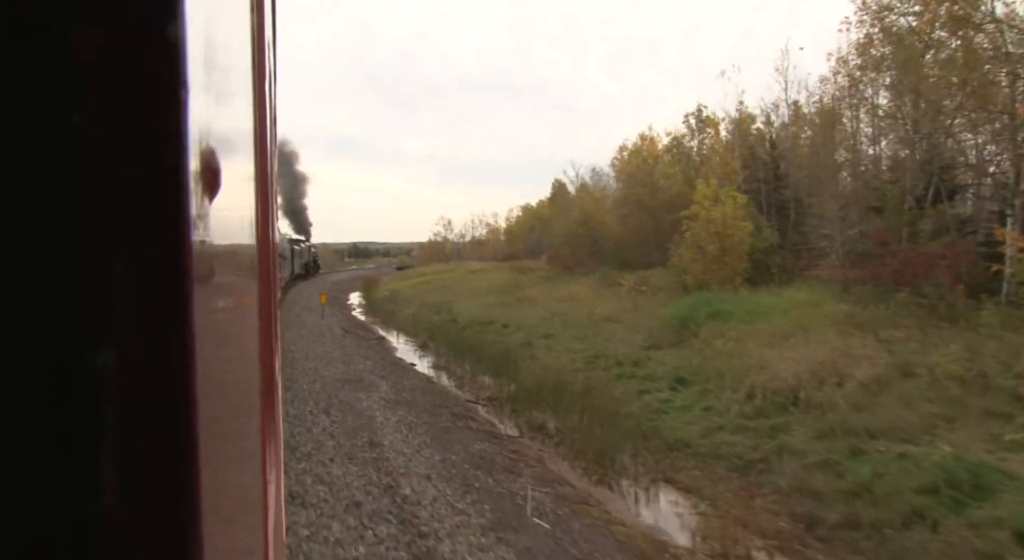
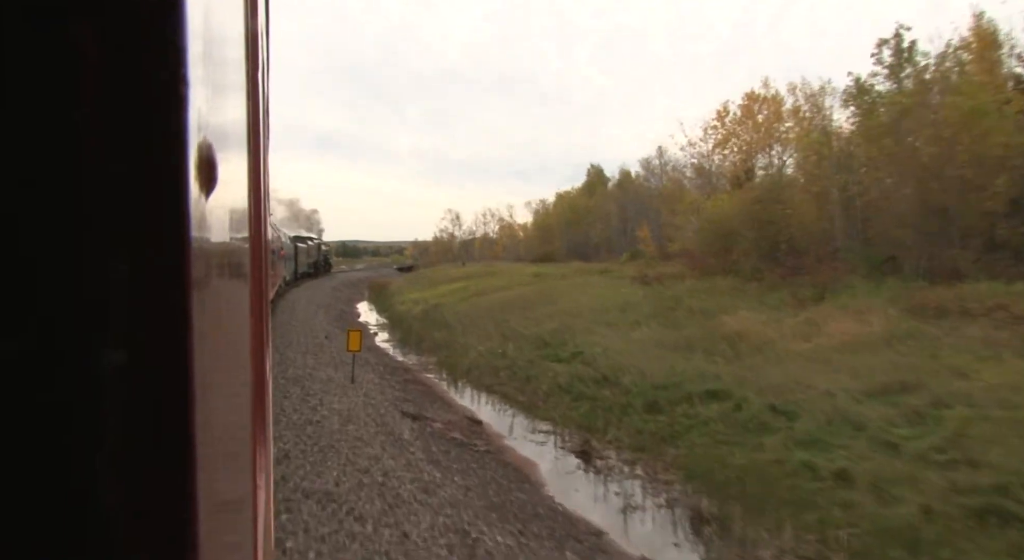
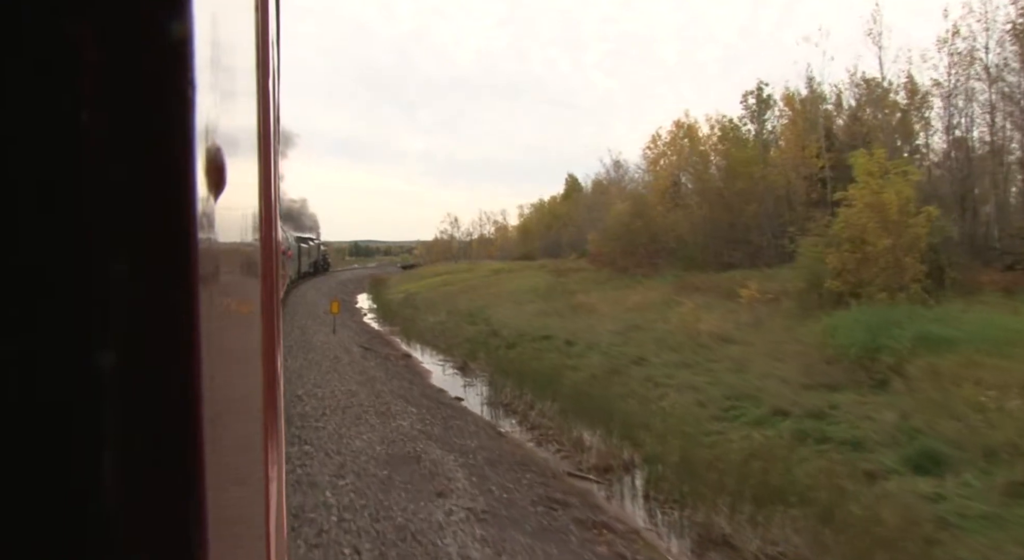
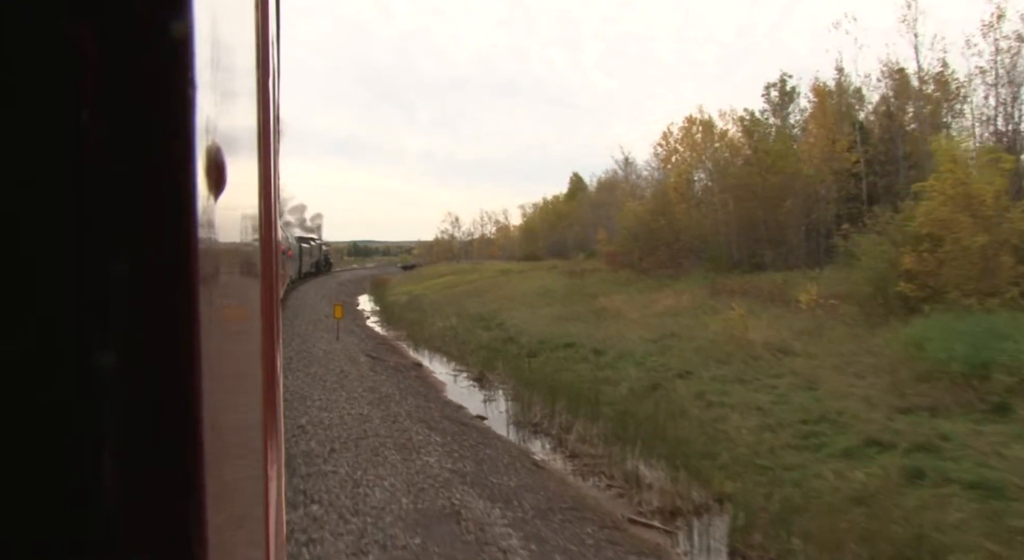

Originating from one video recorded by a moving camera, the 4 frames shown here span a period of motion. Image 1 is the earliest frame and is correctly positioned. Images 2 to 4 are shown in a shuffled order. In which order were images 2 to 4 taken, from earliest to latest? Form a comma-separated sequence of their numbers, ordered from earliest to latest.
3, 4, 2
